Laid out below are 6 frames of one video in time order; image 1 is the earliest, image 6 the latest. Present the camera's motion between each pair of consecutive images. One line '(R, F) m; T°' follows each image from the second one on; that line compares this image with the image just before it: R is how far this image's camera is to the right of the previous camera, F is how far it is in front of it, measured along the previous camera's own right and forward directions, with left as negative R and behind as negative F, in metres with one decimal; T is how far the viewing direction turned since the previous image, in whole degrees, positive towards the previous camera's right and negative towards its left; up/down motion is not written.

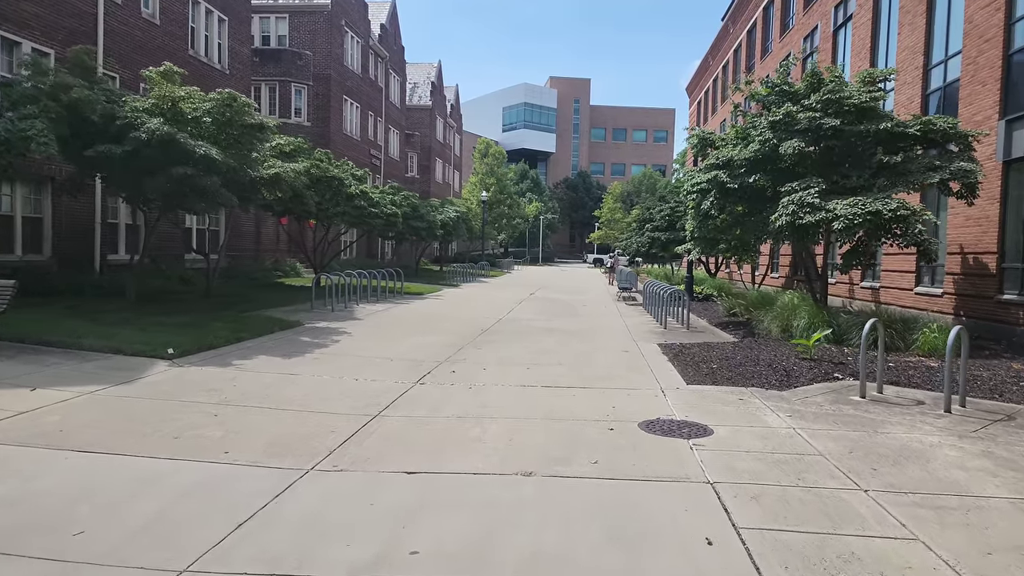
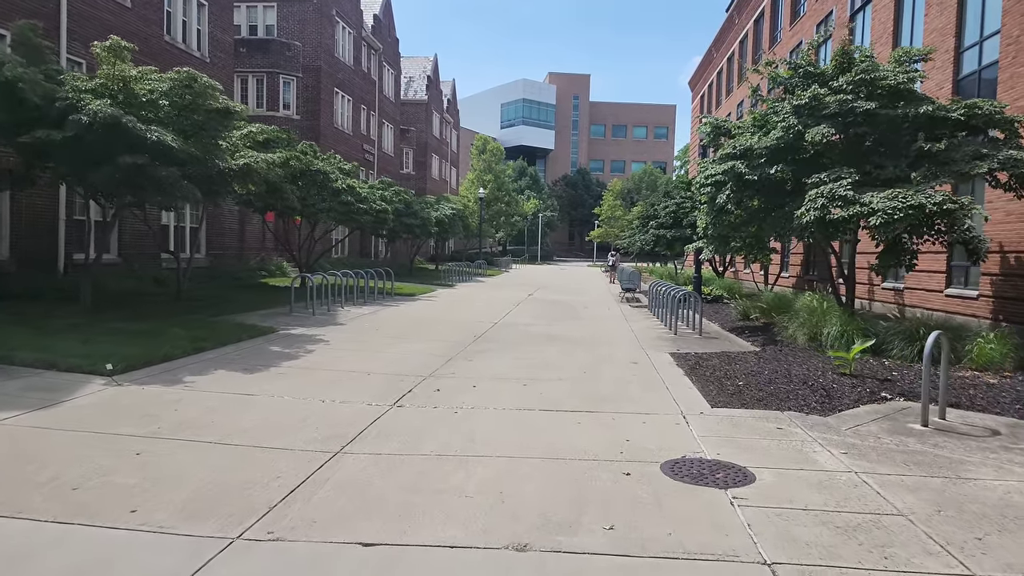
(+0.1, +1.2) m; 0°
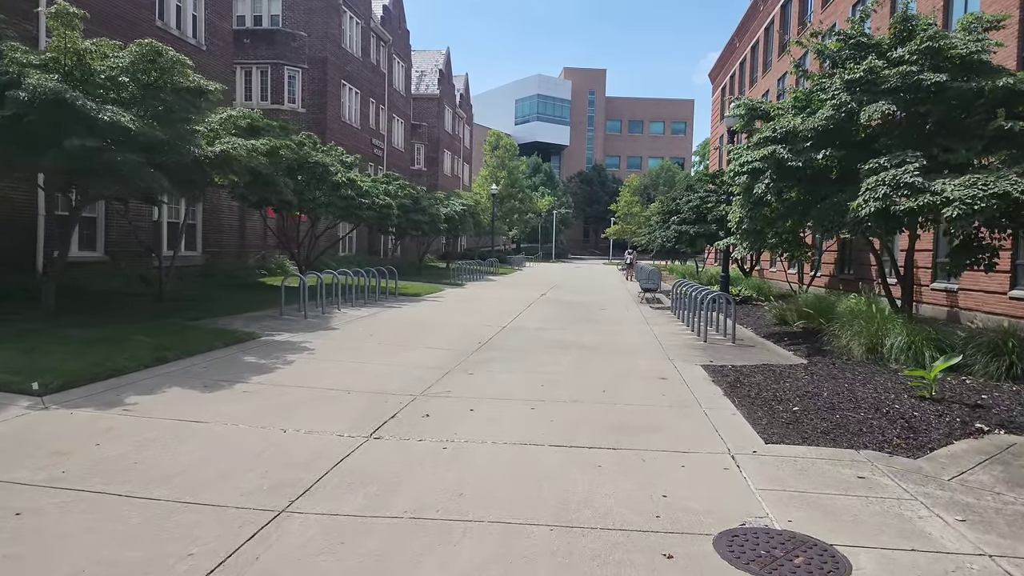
(+0.1, +1.4) m; -1°
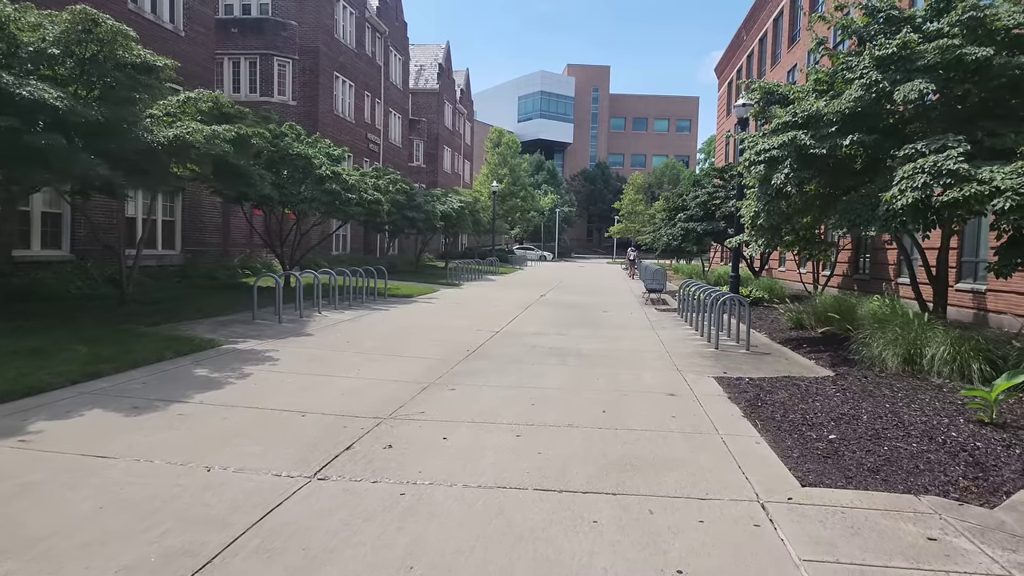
(+0.2, +1.1) m; 0°
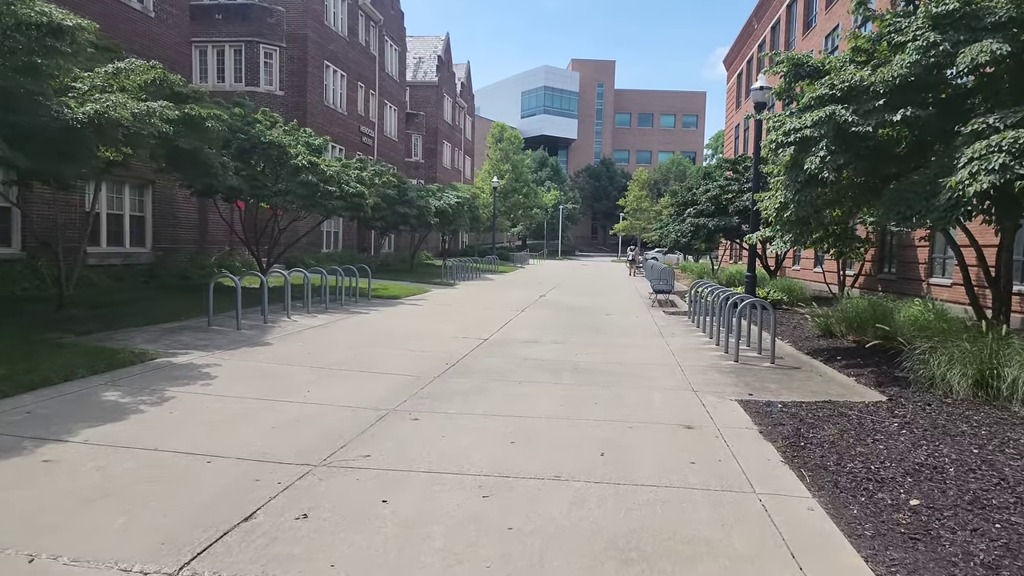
(+0.3, +1.5) m; 0°
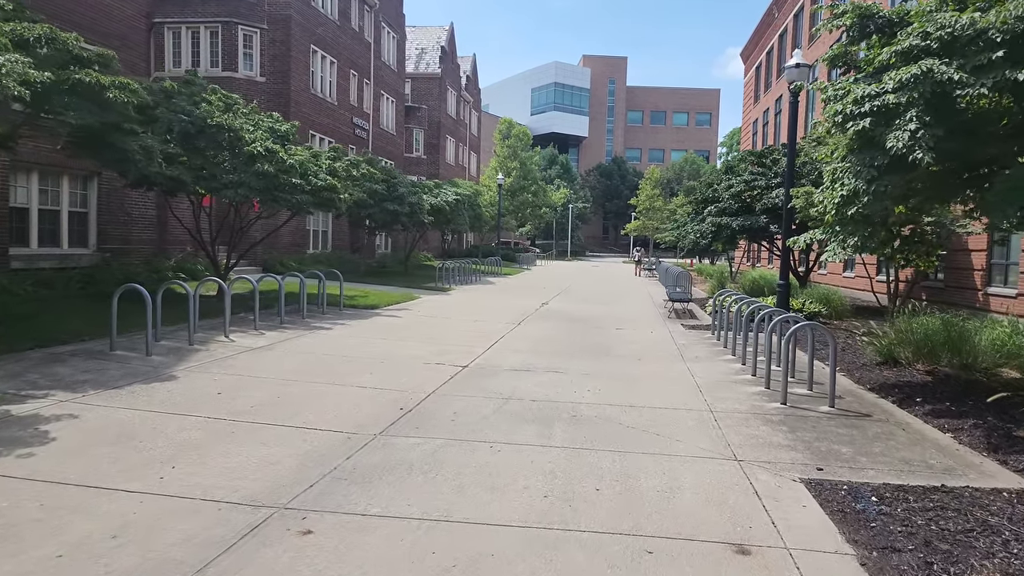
(+0.4, +2.3) m; -1°
